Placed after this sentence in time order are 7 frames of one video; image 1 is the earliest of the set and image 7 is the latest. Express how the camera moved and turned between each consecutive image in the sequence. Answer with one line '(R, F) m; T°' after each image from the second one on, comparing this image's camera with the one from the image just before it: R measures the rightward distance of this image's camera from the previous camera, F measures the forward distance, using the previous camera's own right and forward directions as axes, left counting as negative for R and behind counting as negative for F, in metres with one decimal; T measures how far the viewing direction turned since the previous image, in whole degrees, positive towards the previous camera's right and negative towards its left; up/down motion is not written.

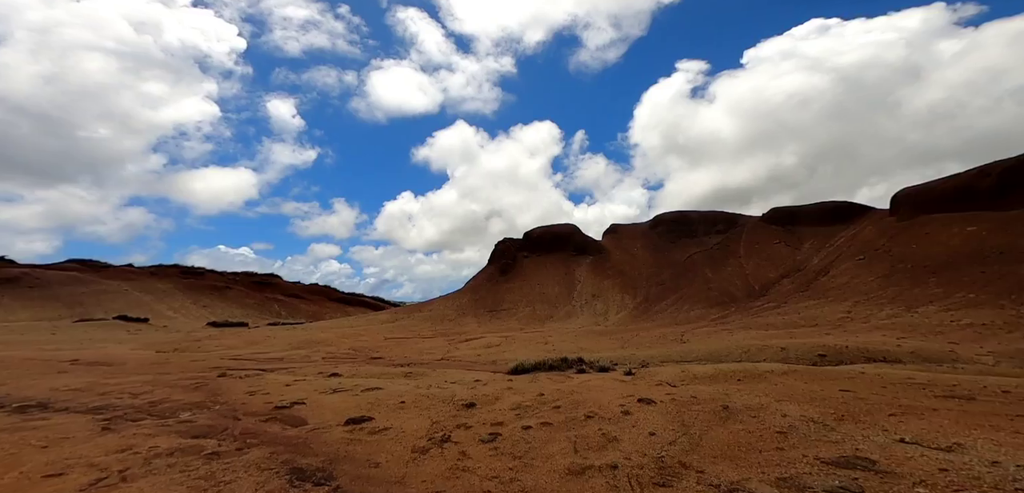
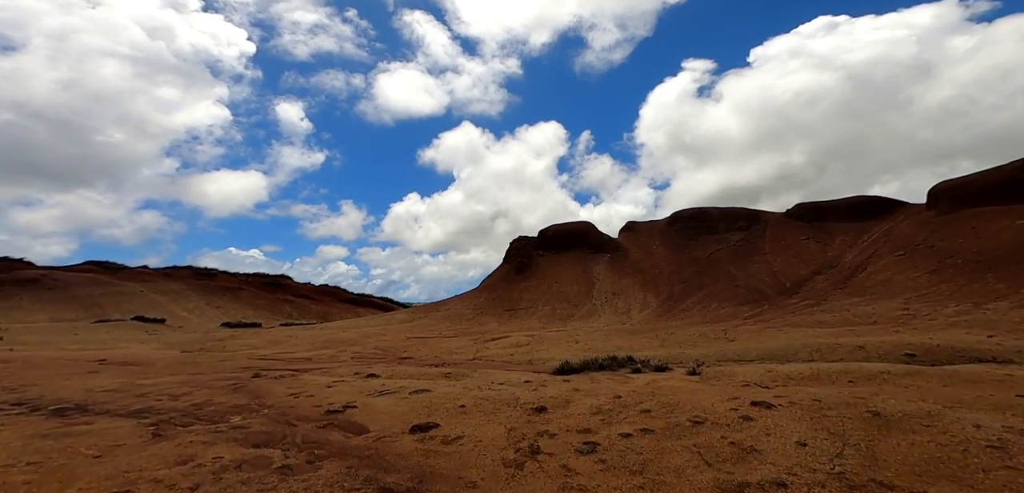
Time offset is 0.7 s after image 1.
(-0.8, +0.5) m; -1°
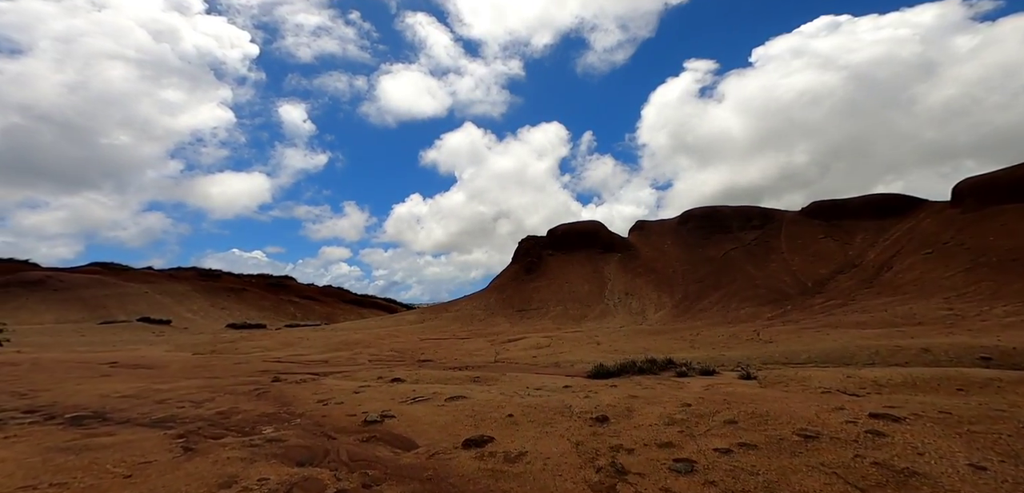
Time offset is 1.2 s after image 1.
(-0.6, +0.5) m; 0°
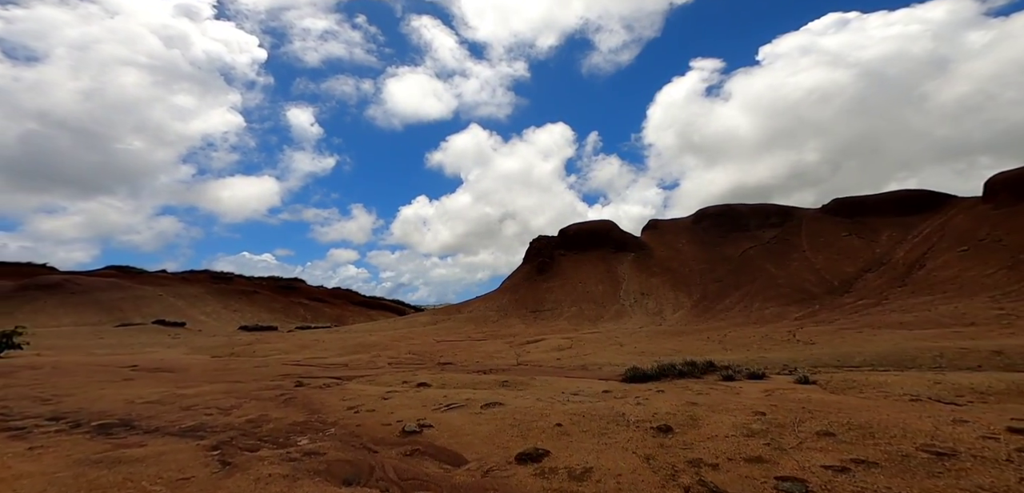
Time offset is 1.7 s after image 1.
(-0.5, +0.4) m; -1°
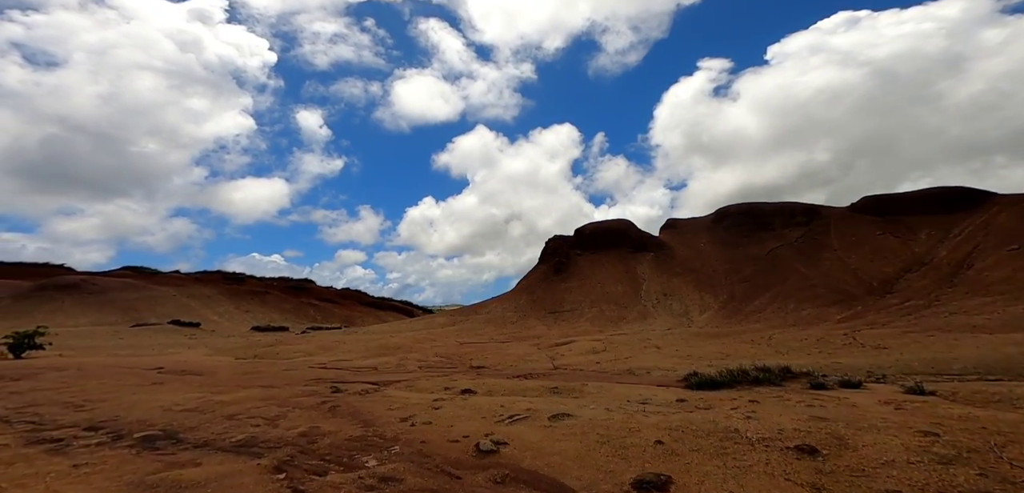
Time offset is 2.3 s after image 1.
(-0.9, +0.6) m; -1°
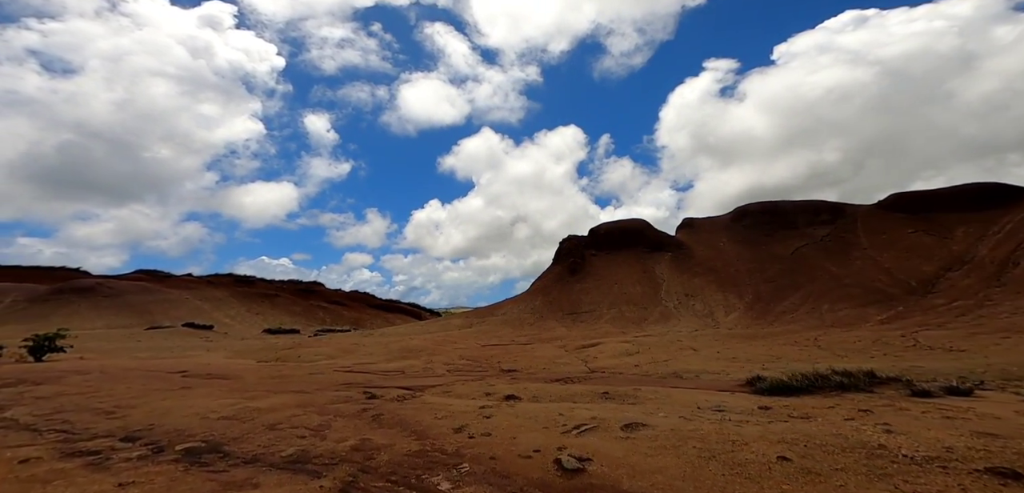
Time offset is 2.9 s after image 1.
(-0.8, +0.6) m; -1°
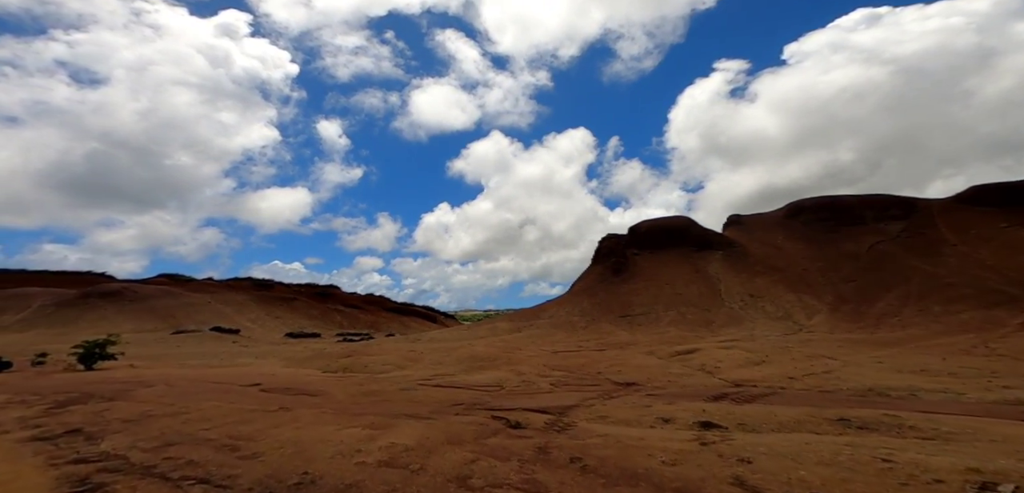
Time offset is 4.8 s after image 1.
(-2.9, +2.2) m; -2°
